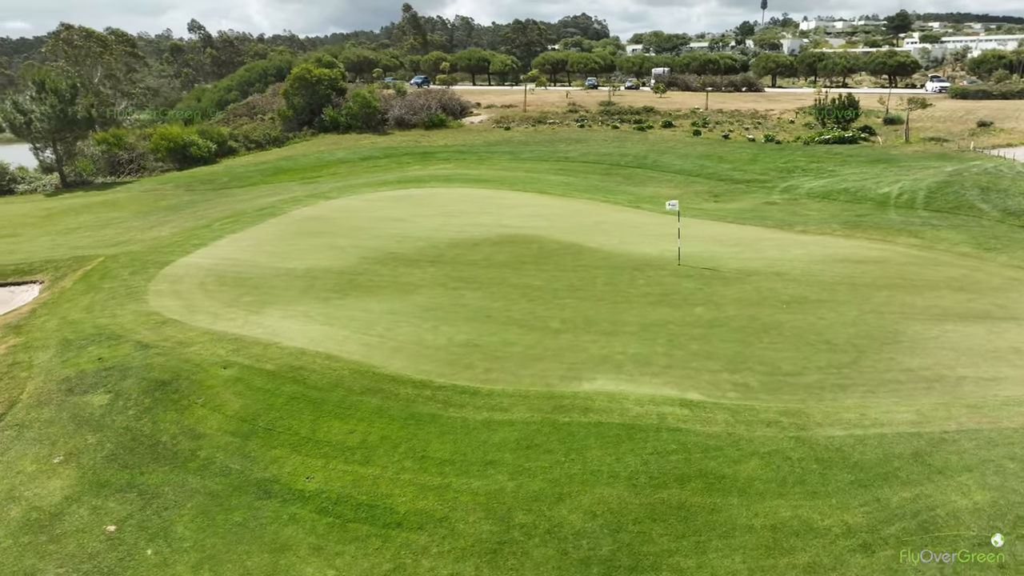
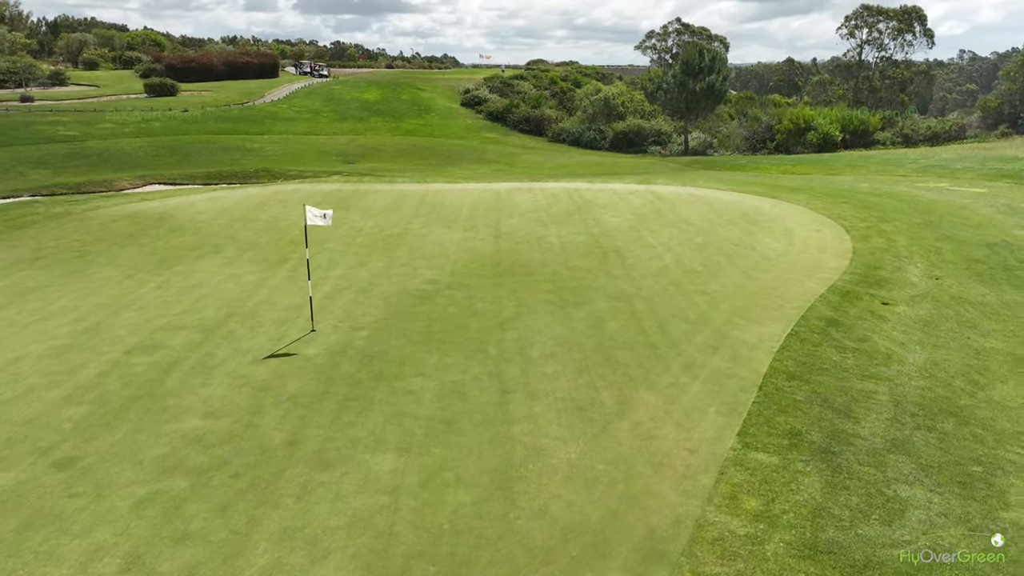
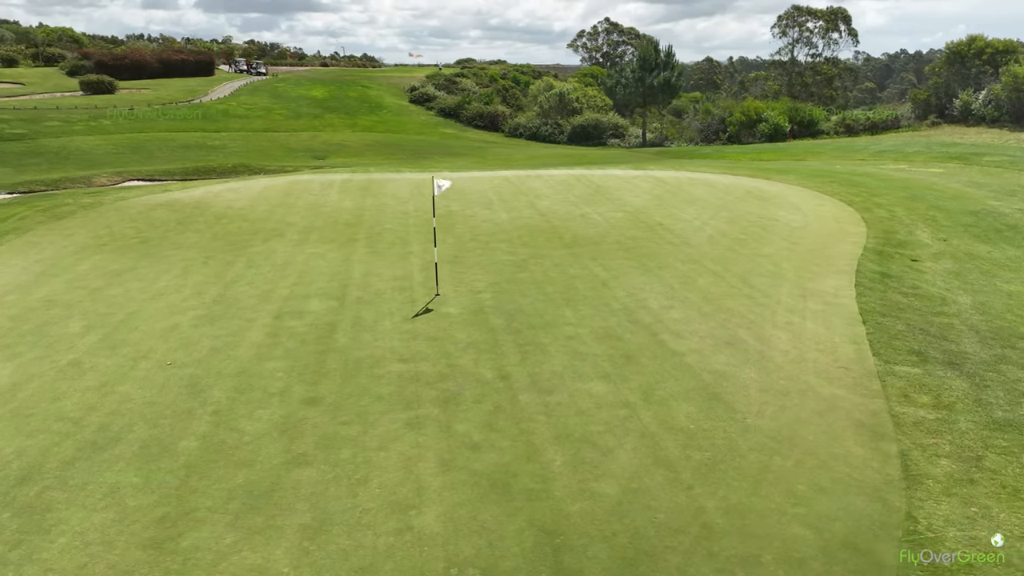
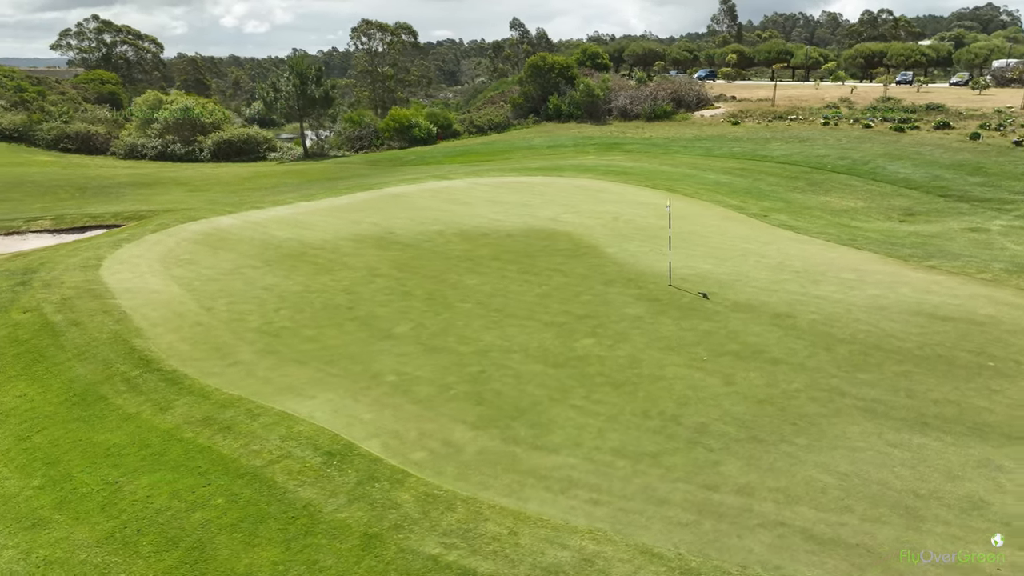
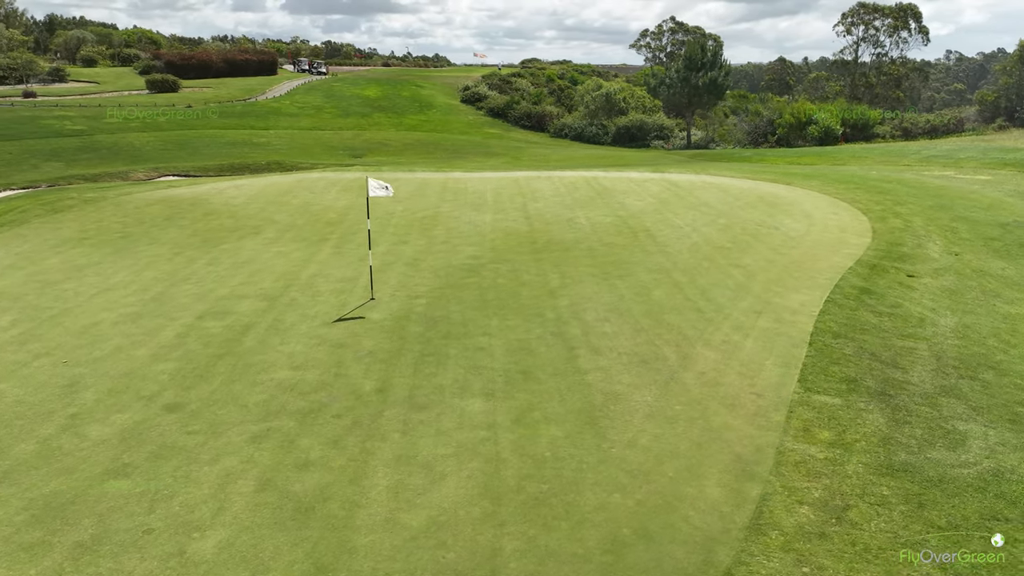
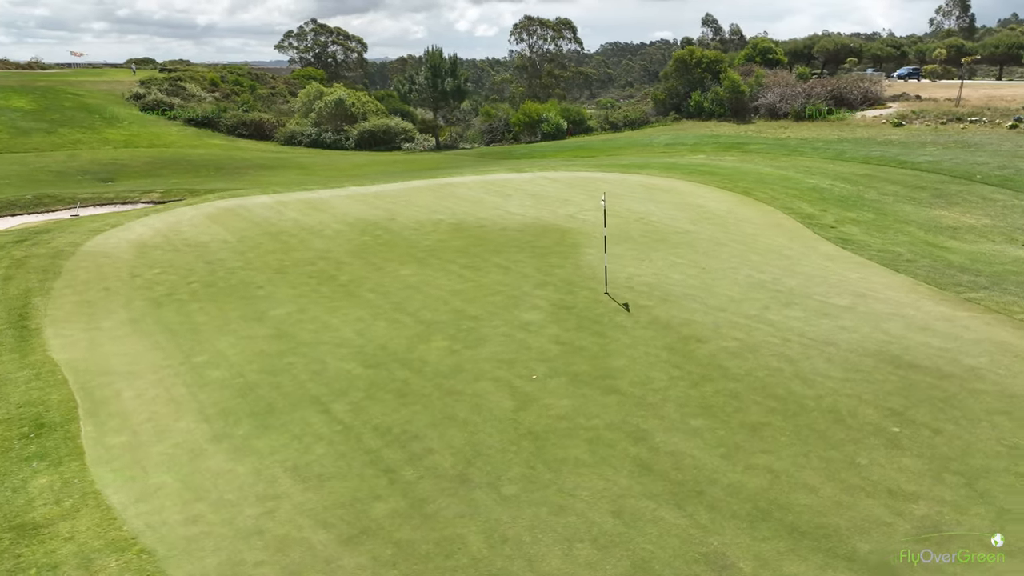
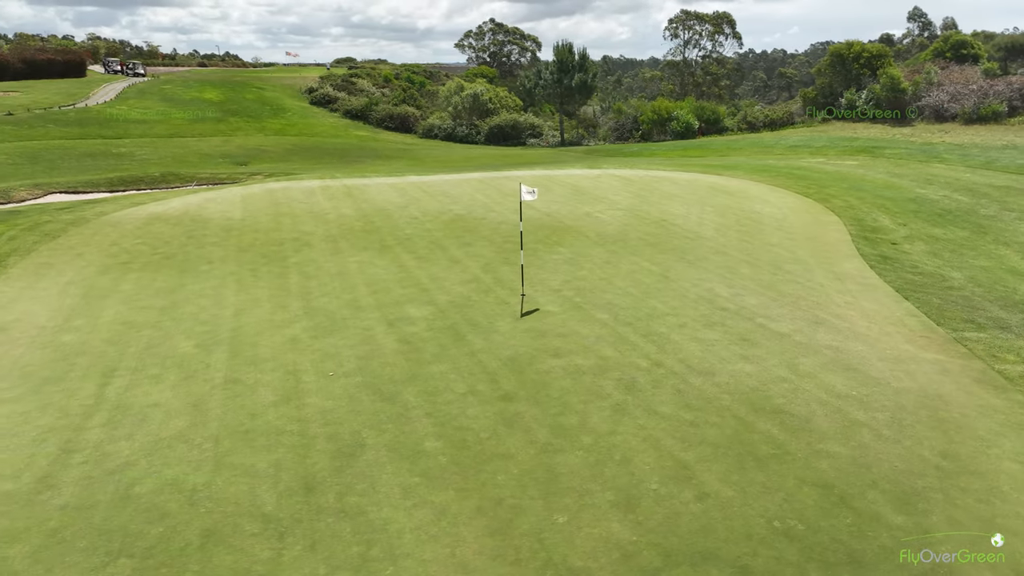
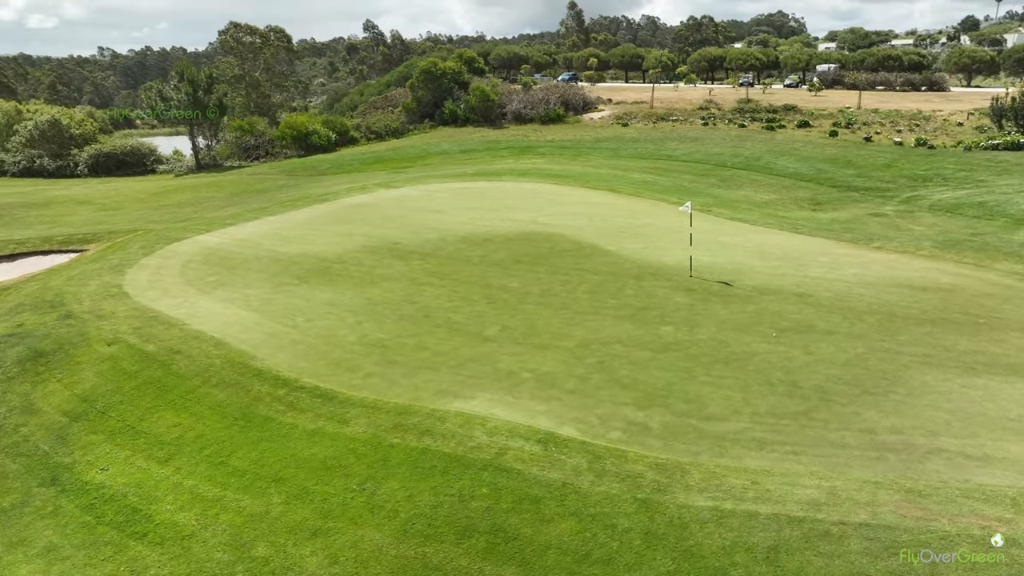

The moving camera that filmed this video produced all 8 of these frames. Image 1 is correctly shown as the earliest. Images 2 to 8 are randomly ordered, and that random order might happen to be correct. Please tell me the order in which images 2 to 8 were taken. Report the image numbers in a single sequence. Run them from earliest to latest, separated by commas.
8, 4, 6, 7, 3, 5, 2
